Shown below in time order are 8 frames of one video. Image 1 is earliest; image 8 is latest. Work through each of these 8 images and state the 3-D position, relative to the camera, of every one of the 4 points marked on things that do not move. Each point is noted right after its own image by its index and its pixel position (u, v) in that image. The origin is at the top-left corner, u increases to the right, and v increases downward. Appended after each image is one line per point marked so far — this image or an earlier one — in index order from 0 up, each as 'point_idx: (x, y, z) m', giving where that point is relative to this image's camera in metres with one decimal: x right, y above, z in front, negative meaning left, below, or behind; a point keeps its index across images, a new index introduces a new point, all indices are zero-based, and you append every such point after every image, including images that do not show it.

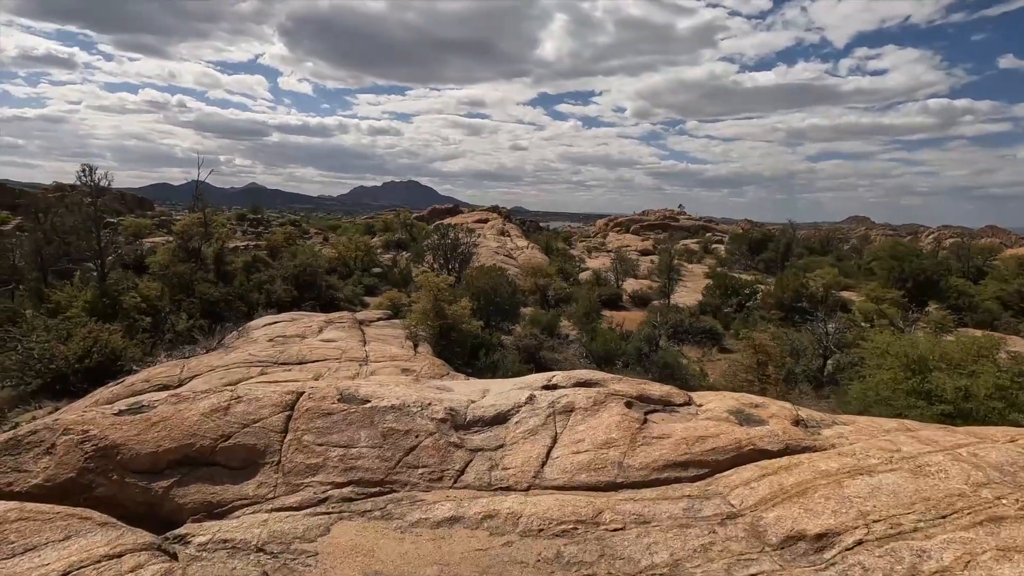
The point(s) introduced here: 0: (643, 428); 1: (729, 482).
0: (+1.6, -1.7, +6.6) m
1: (+2.2, -2.0, +5.4) m
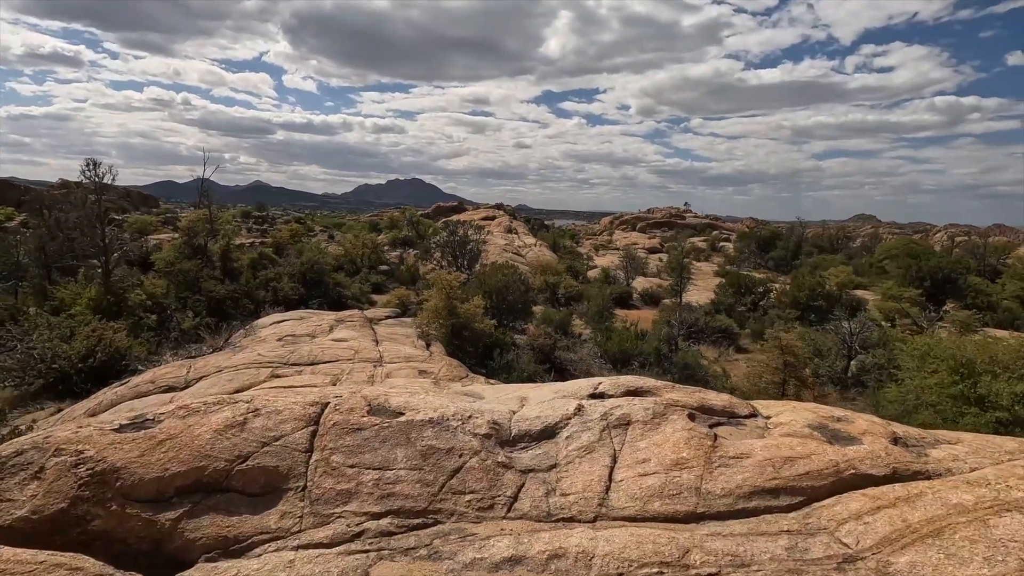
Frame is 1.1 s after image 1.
0: (+2.2, -1.7, +5.7) m
1: (+2.8, -2.0, +4.6) m
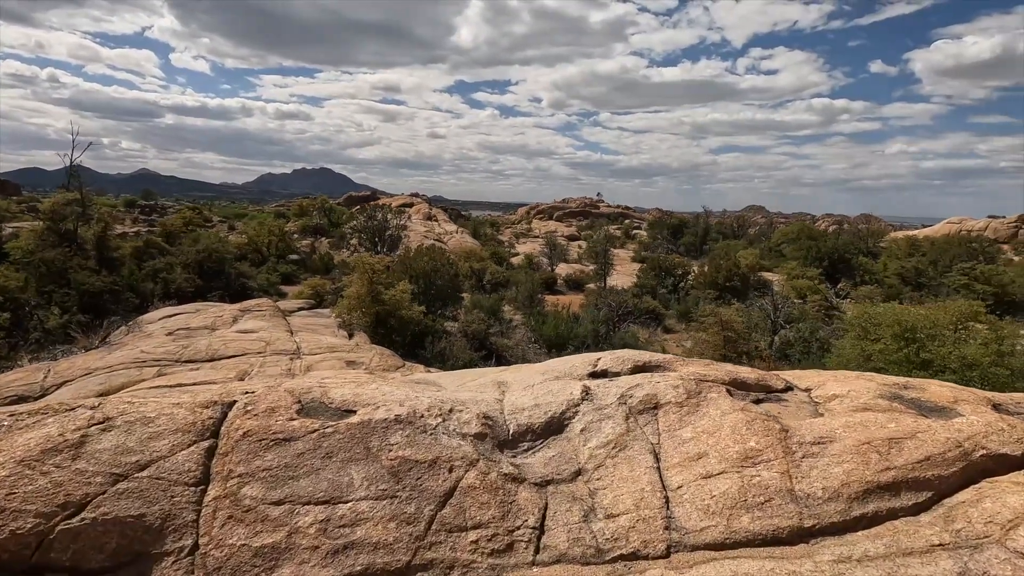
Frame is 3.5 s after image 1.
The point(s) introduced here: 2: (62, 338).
0: (+2.2, -1.1, +4.3) m
1: (+3.0, -1.4, +3.3) m
2: (-16.2, -1.8, +19.1) m
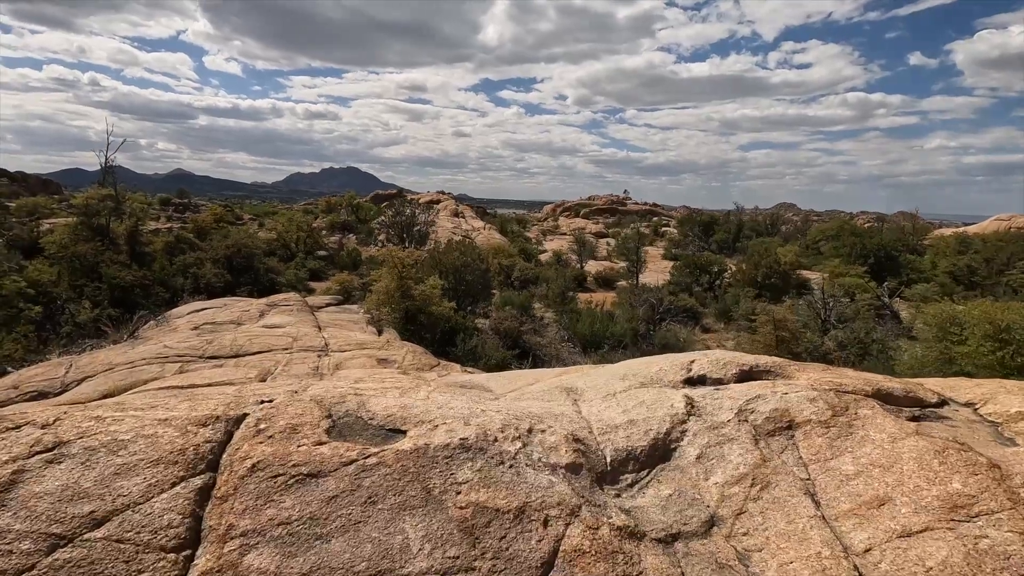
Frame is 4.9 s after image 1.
0: (+2.8, -1.0, +3.1) m
1: (+3.5, -1.3, +2.1) m
2: (-14.9, -1.5, +18.8) m
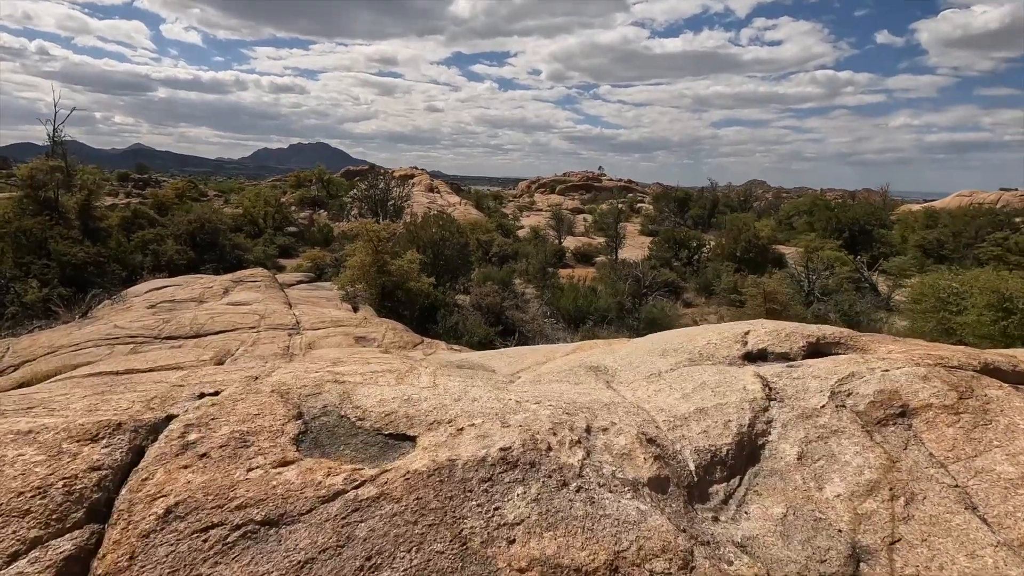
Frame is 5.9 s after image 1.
0: (+3.0, -0.8, +2.4) m
1: (+3.8, -1.1, +1.3) m
2: (-15.4, -0.8, +17.1) m
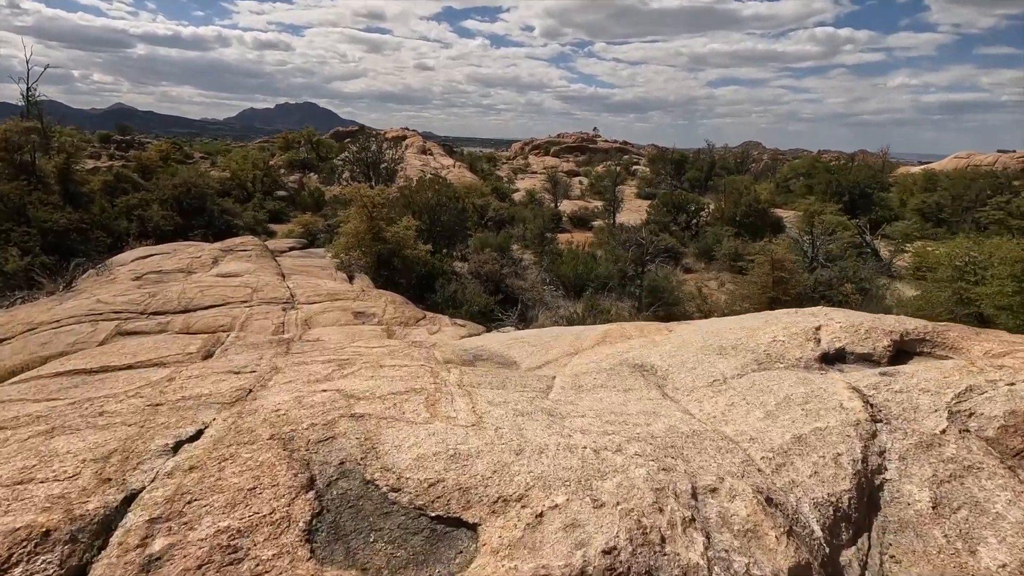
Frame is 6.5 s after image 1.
0: (+3.3, -0.8, +1.9) m
1: (+4.0, -1.2, +0.9) m
2: (-15.3, +0.1, +16.4) m
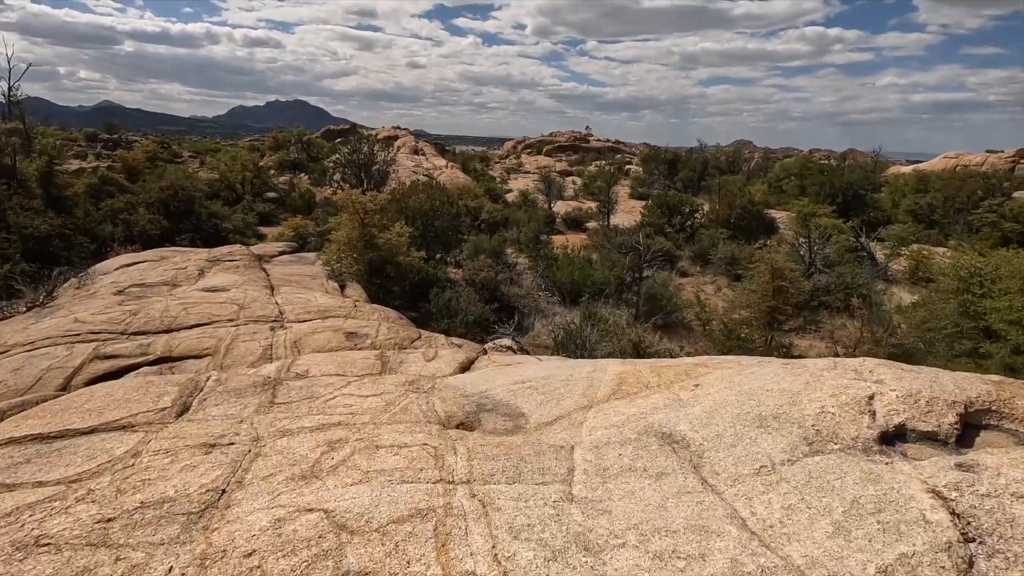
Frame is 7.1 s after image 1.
0: (+3.4, -1.2, +1.5) m
1: (+4.2, -1.5, +0.5) m
2: (-15.4, -0.2, +15.7) m
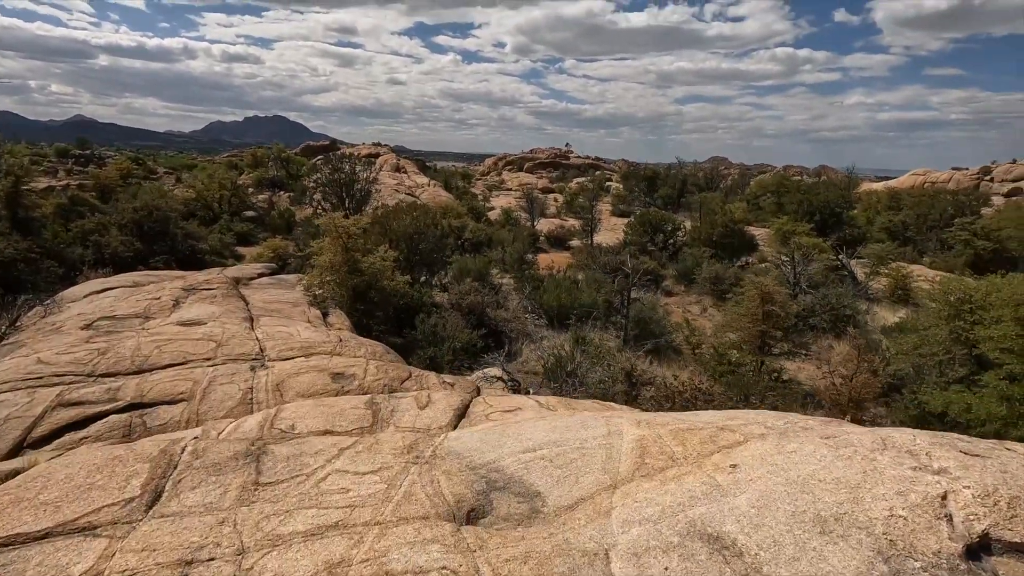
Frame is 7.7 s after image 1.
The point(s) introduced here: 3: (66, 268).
0: (+3.6, -1.6, +1.2) m
1: (+4.4, -1.9, +0.2) m
2: (-15.7, -1.2, +14.8) m
3: (-16.3, +0.6, +19.2) m
